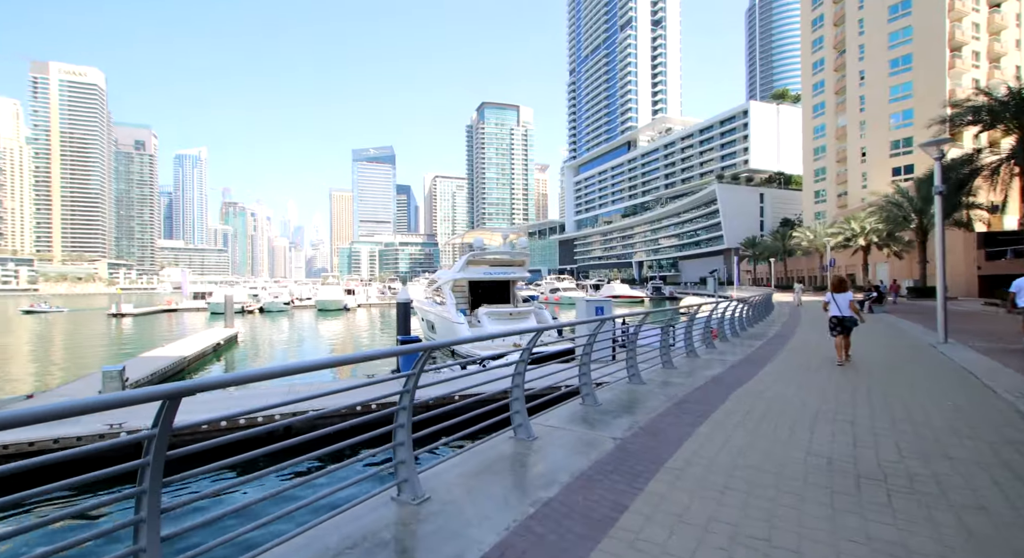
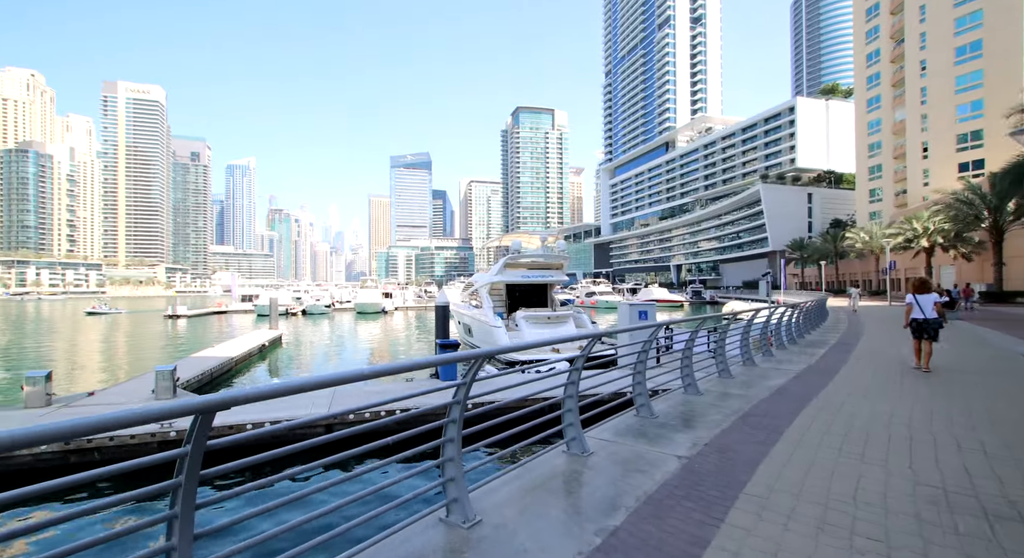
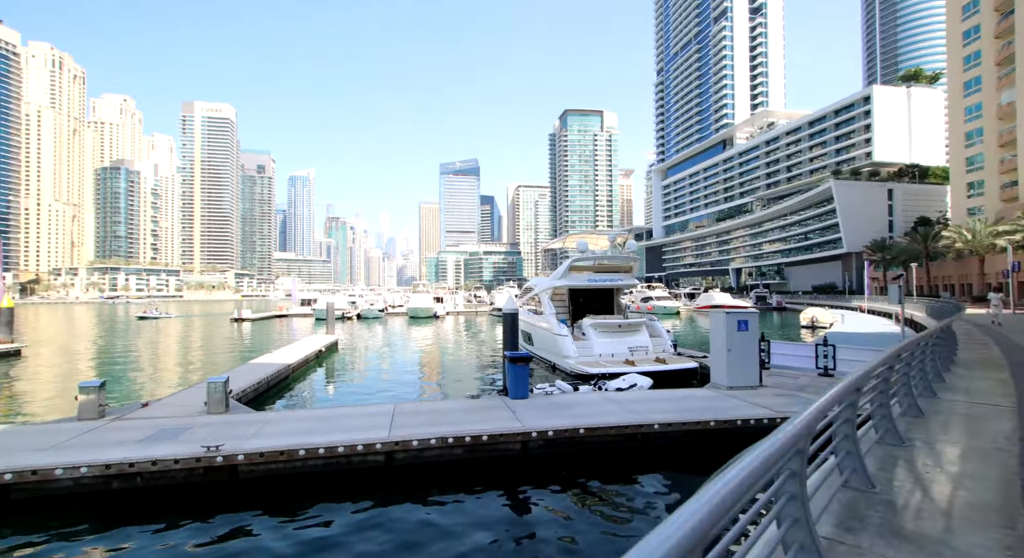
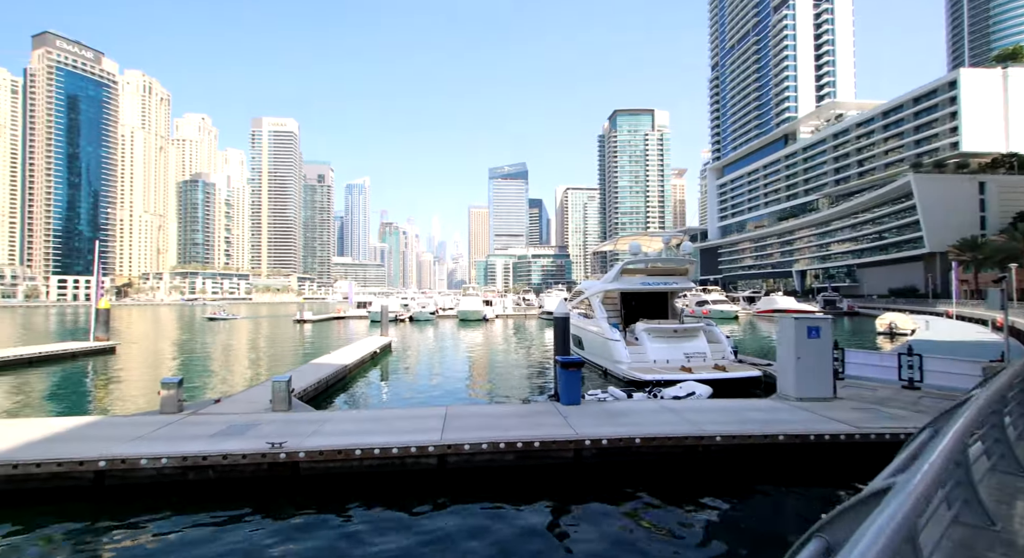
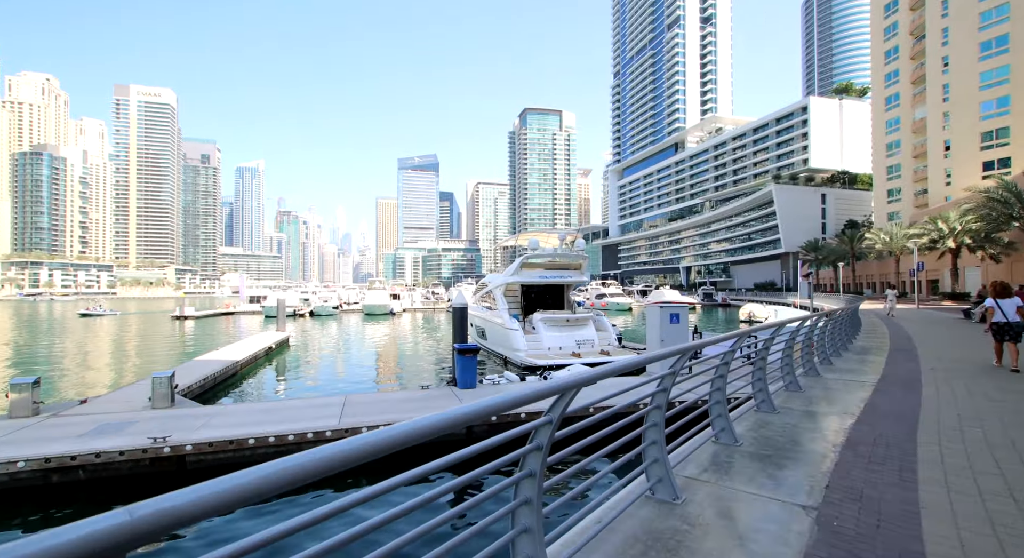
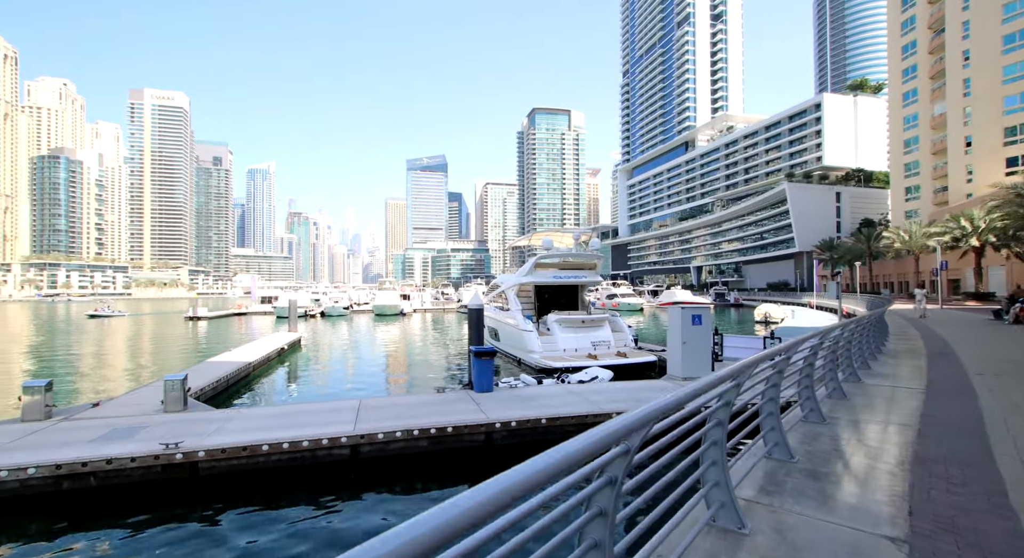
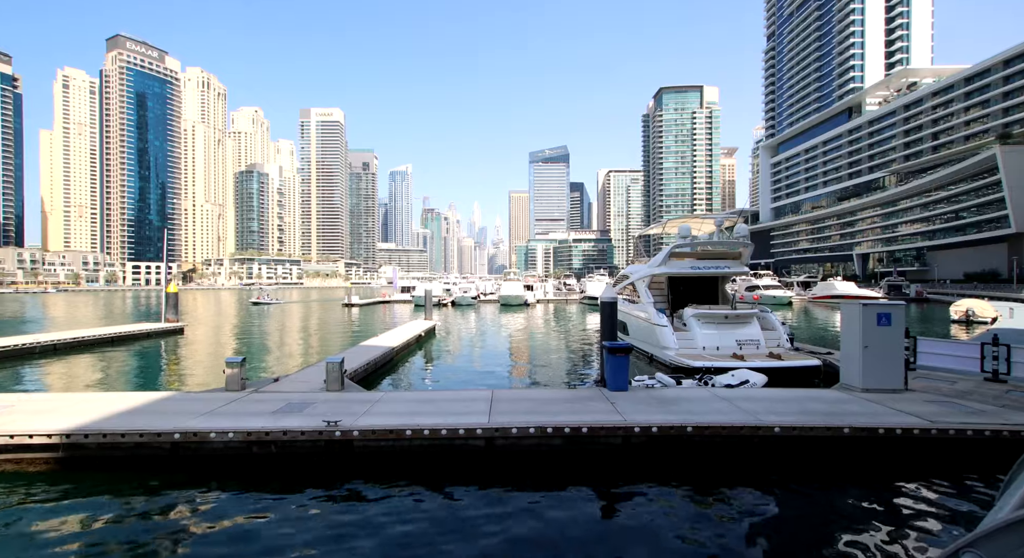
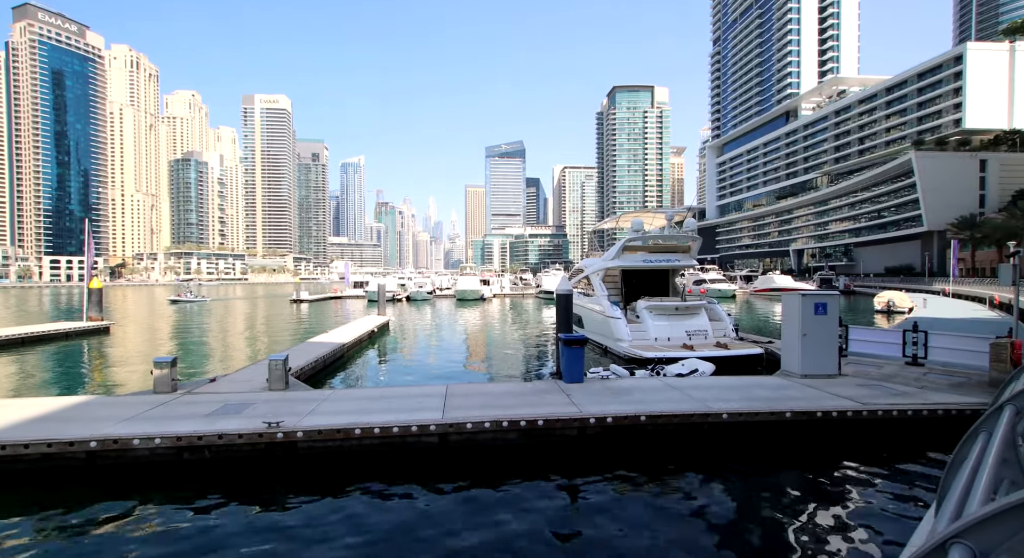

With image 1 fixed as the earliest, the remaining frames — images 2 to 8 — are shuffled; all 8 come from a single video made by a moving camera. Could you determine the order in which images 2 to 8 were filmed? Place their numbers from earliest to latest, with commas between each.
2, 5, 6, 3, 4, 7, 8
